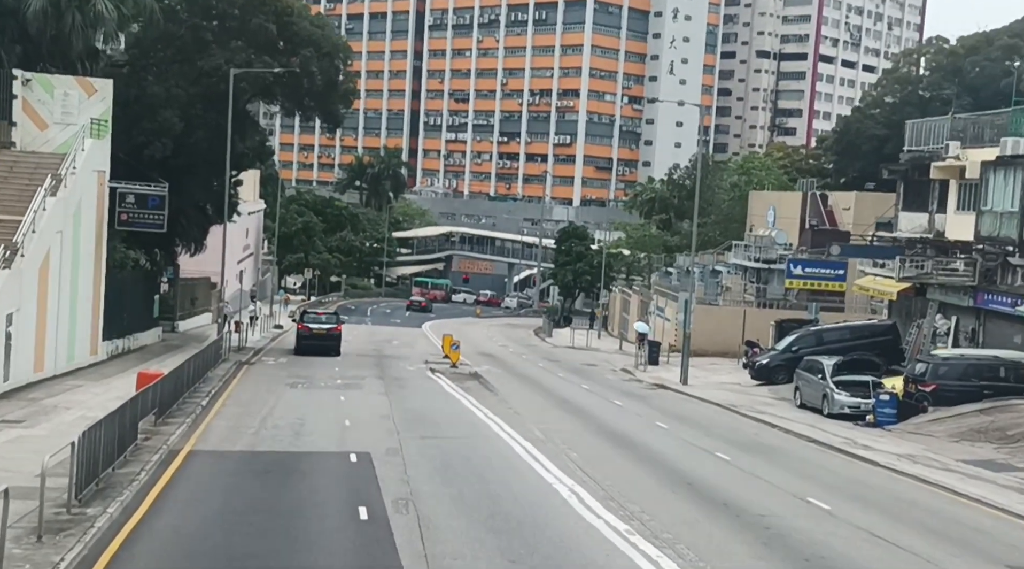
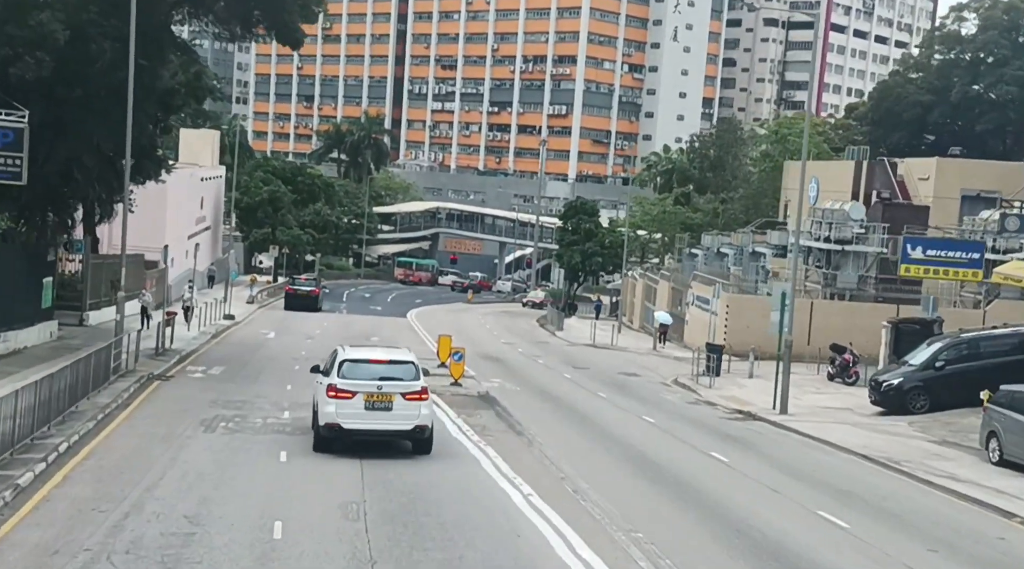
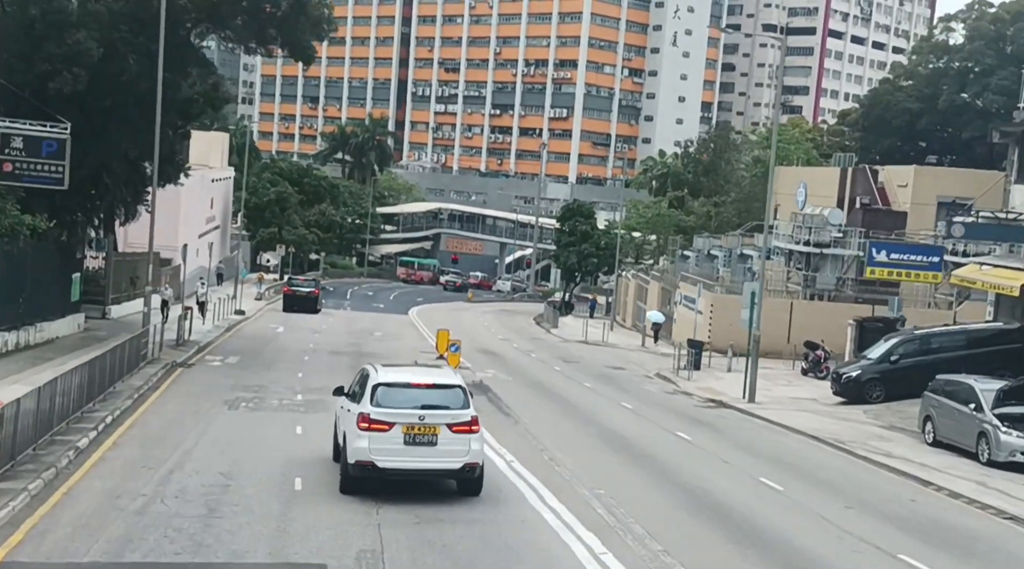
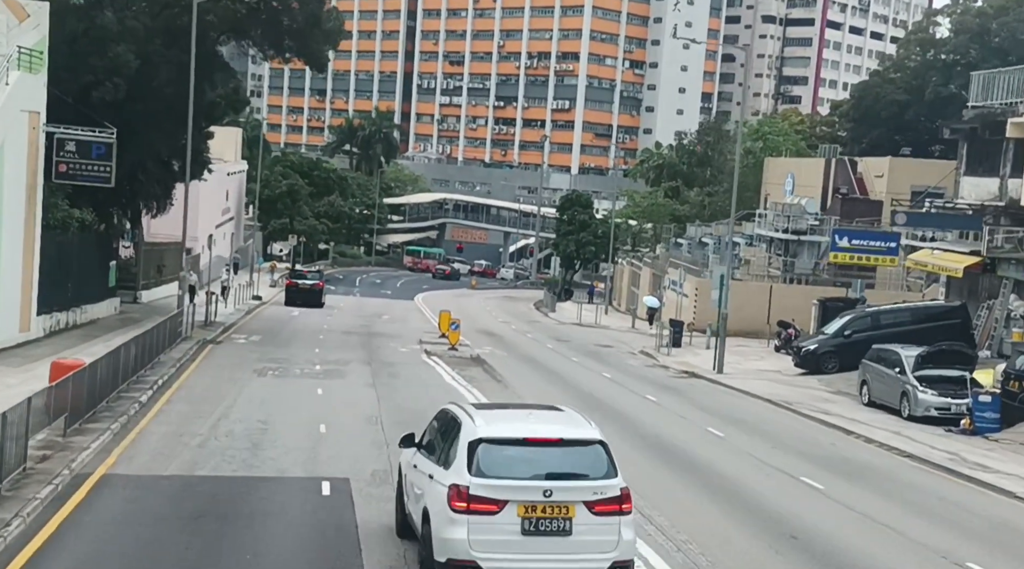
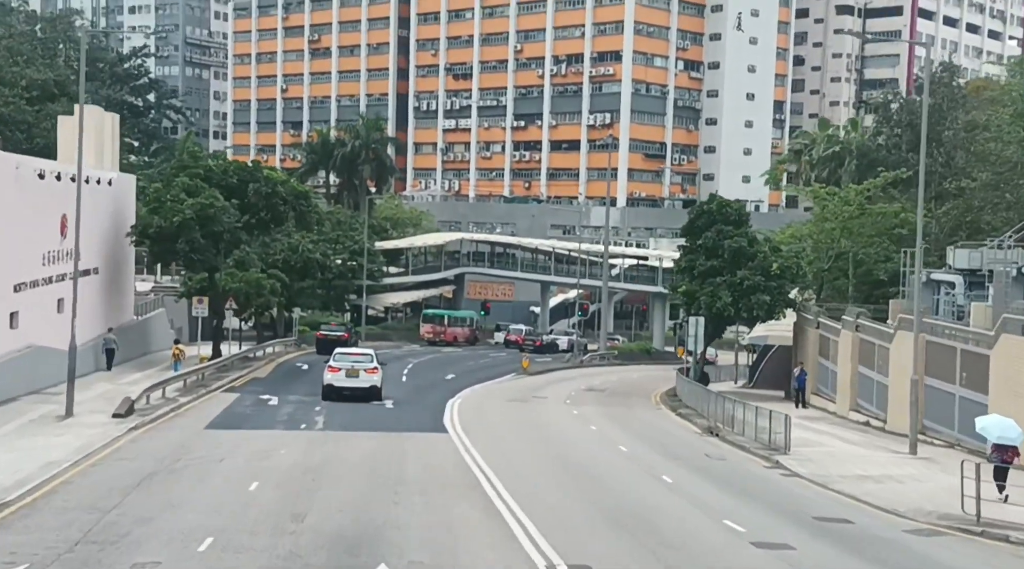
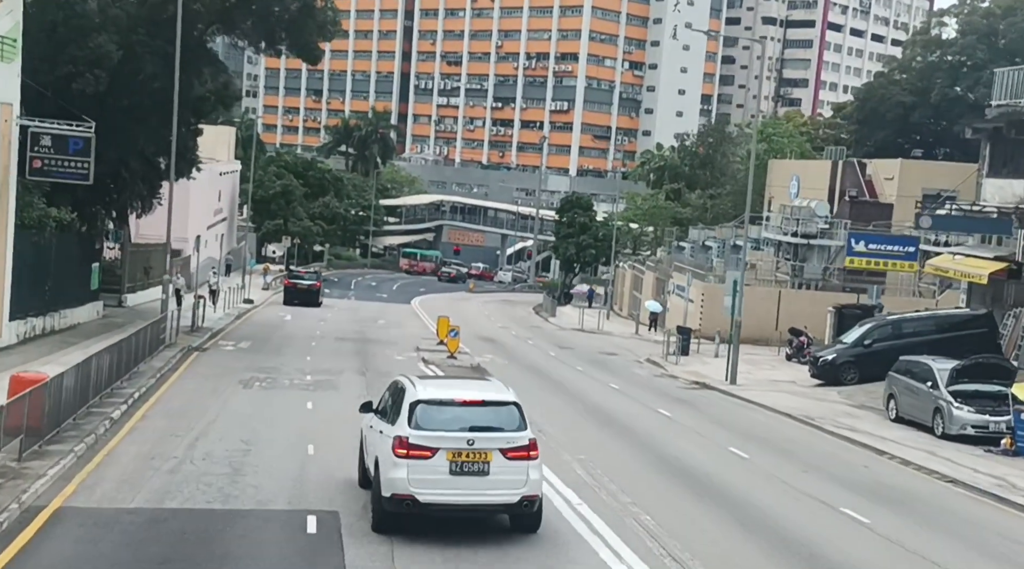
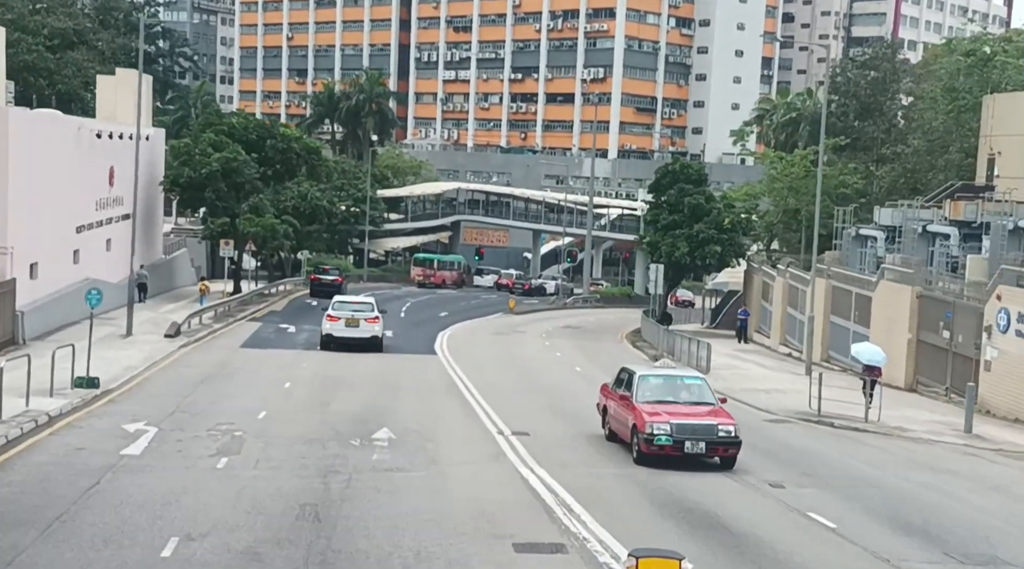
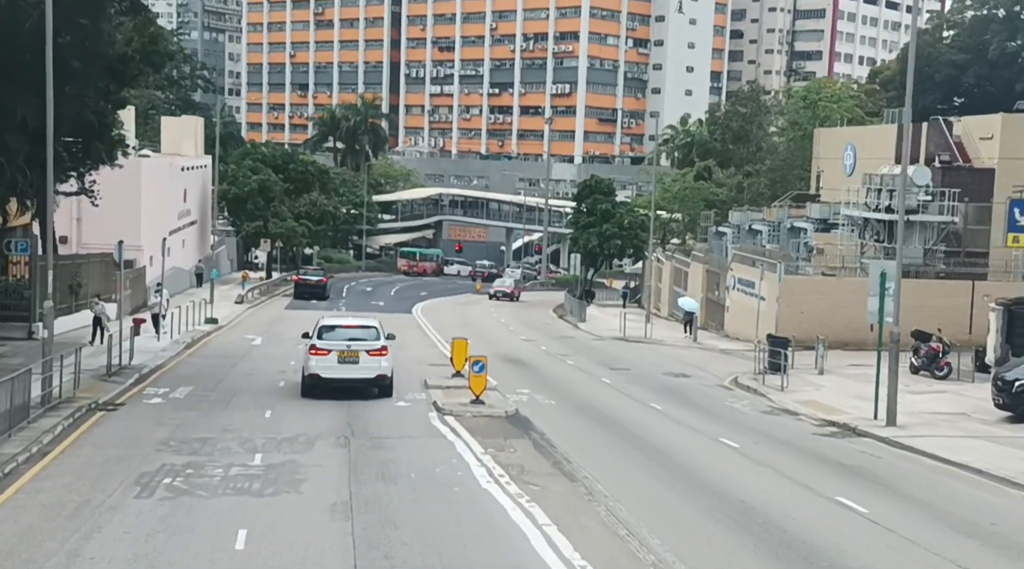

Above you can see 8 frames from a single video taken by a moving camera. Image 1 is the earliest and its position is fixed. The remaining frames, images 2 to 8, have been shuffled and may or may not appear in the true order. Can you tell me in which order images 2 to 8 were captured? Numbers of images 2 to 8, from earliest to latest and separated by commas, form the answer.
4, 6, 3, 2, 8, 7, 5
